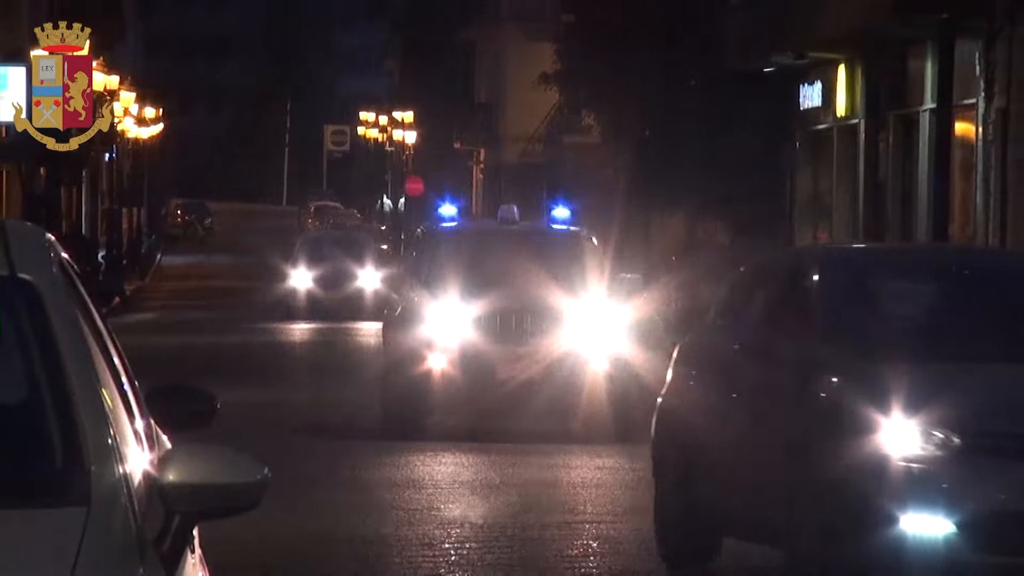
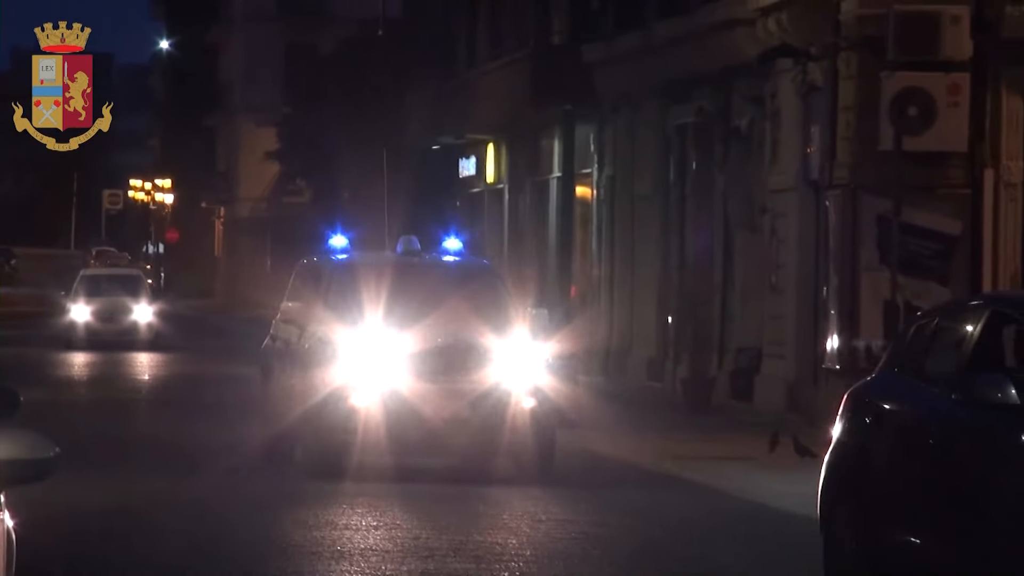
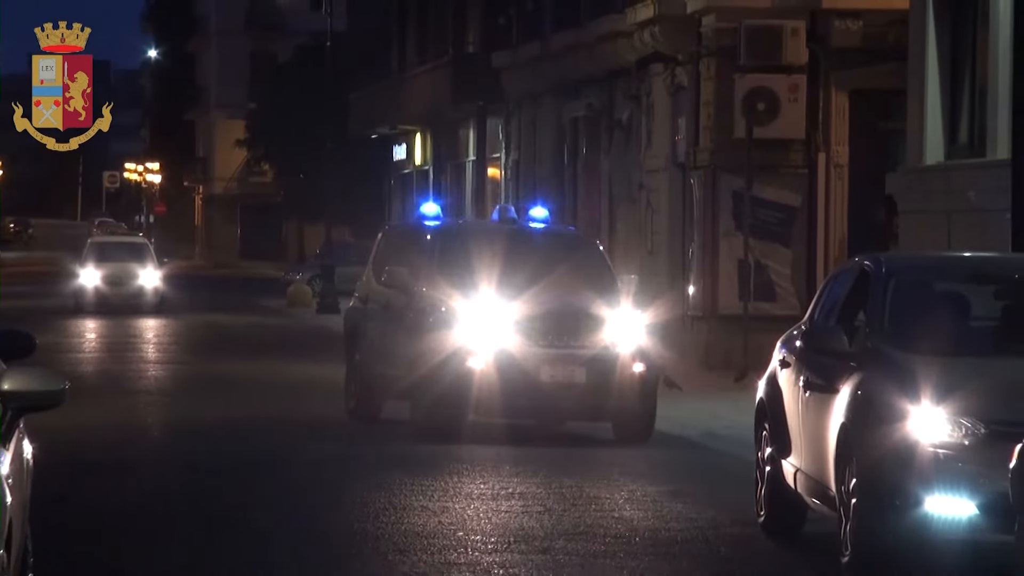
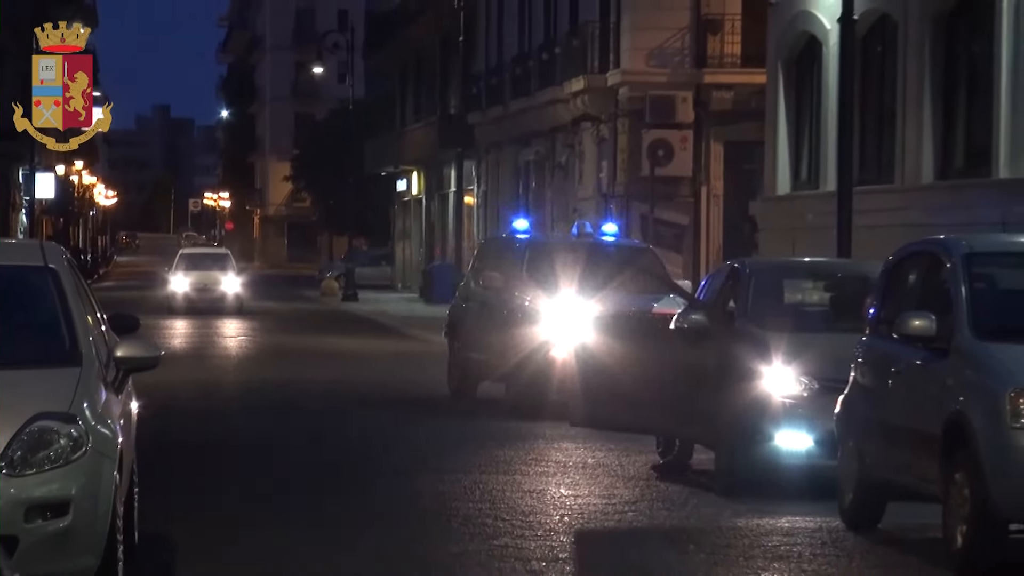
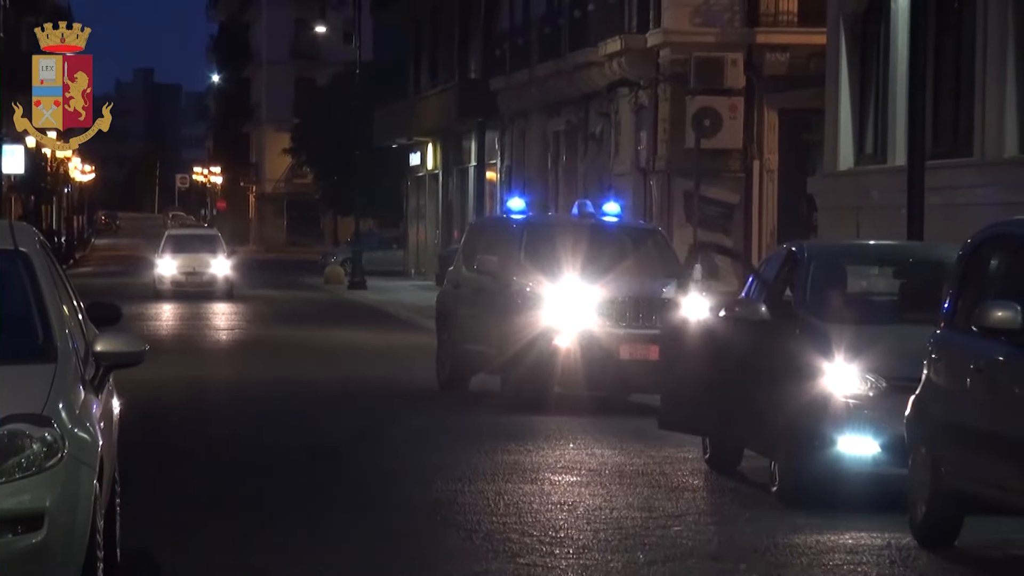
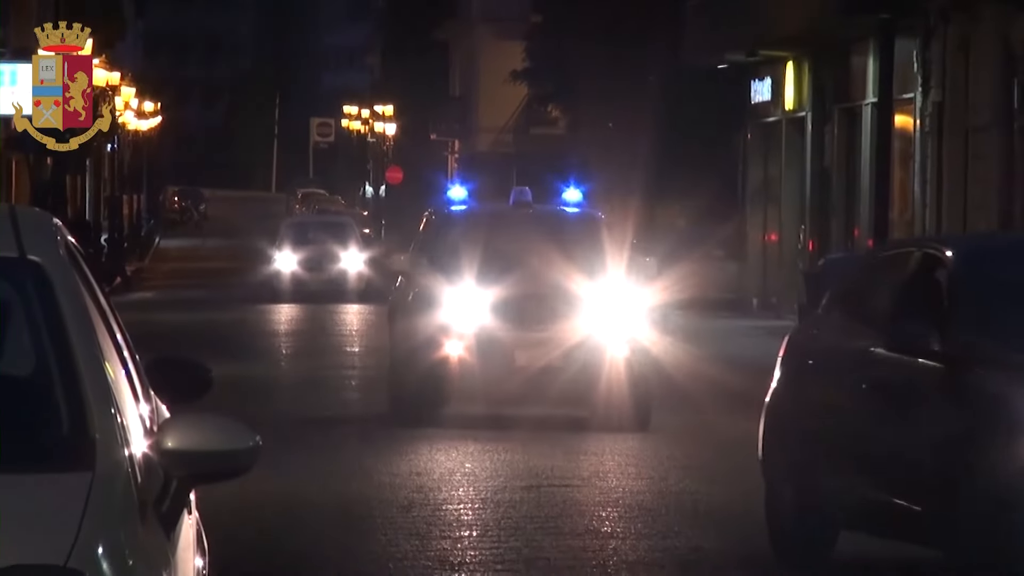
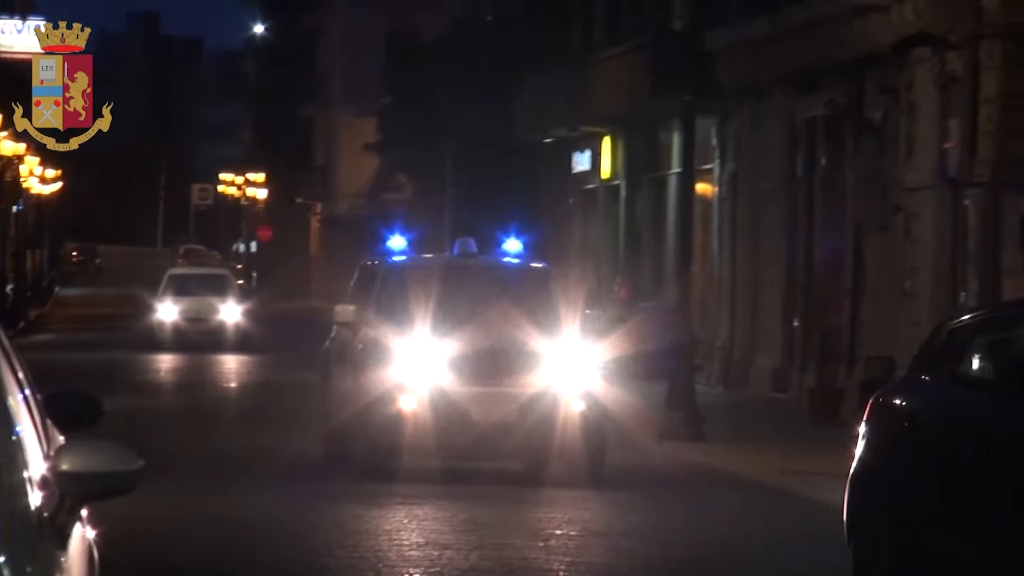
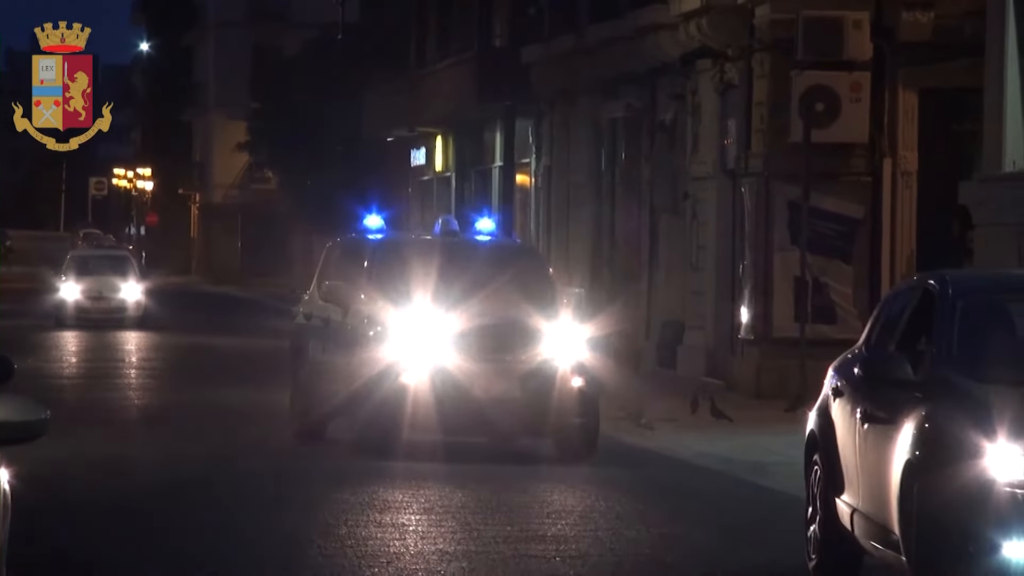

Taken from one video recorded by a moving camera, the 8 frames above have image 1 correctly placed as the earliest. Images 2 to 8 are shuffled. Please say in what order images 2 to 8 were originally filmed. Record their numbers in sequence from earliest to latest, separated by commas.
6, 7, 2, 8, 3, 5, 4
